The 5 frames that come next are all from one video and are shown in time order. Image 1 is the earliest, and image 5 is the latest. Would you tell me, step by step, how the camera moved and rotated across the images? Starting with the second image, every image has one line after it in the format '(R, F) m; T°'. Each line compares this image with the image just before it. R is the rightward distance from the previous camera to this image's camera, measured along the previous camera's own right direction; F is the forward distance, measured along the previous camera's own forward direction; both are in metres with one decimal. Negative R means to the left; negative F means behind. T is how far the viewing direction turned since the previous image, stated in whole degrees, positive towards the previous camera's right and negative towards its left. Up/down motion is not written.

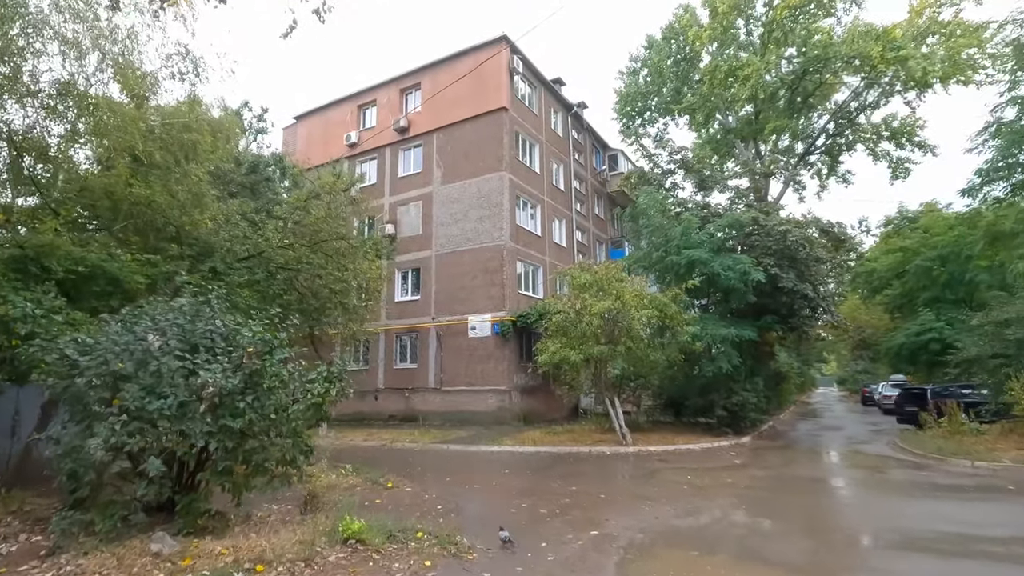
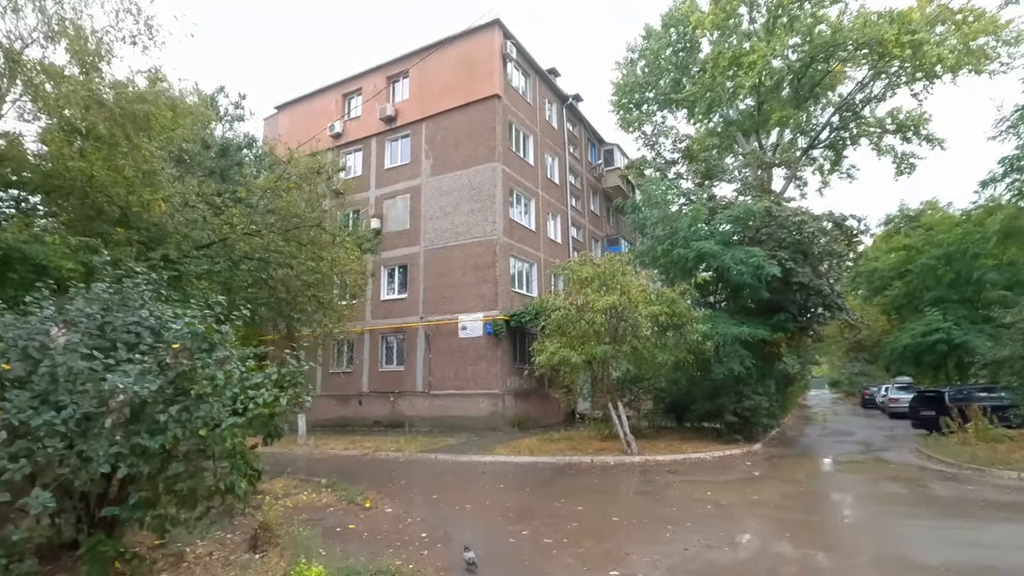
(-0.1, +1.3) m; +1°
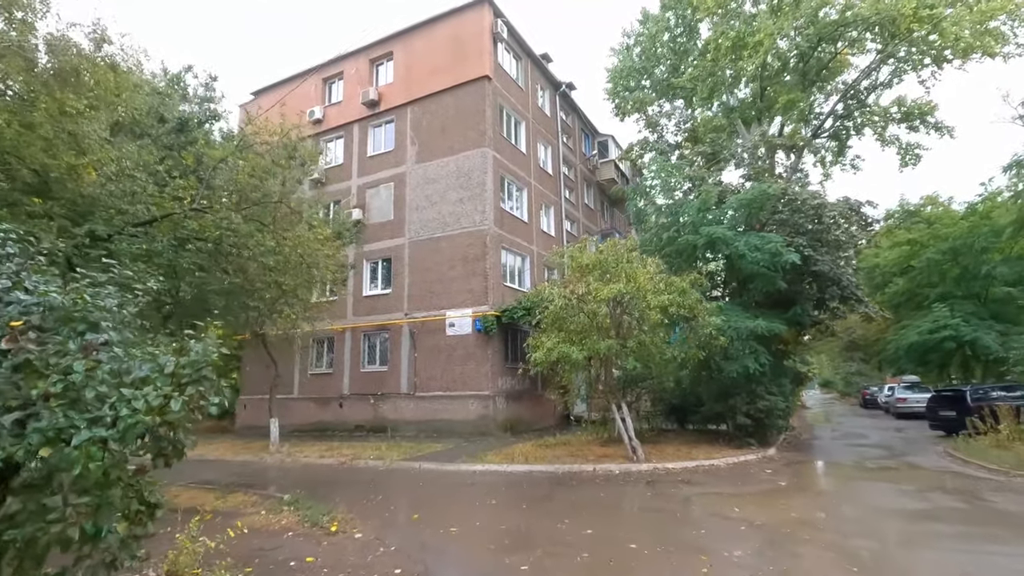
(-0.1, +1.4) m; +1°
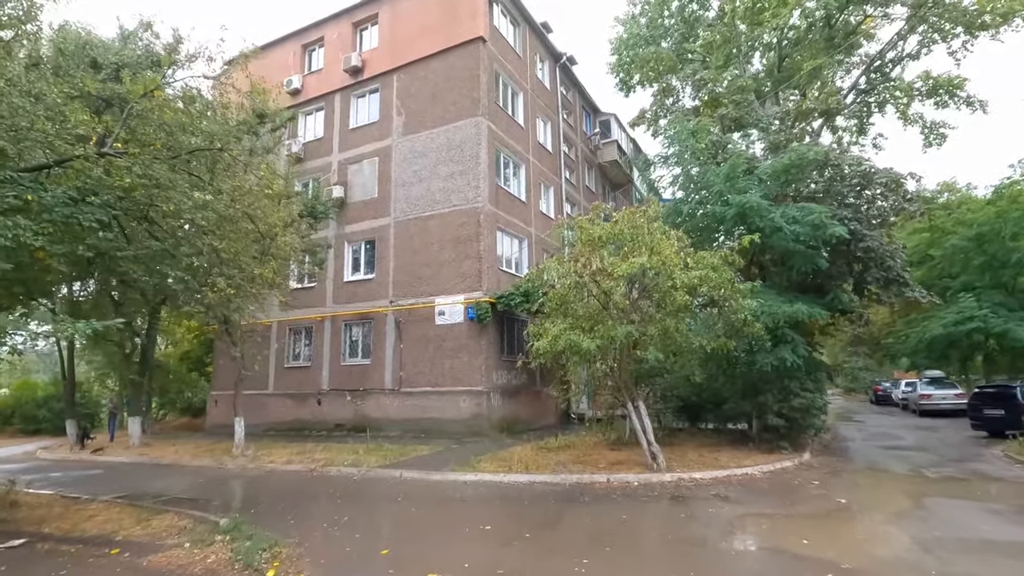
(-0.1, +2.0) m; +1°
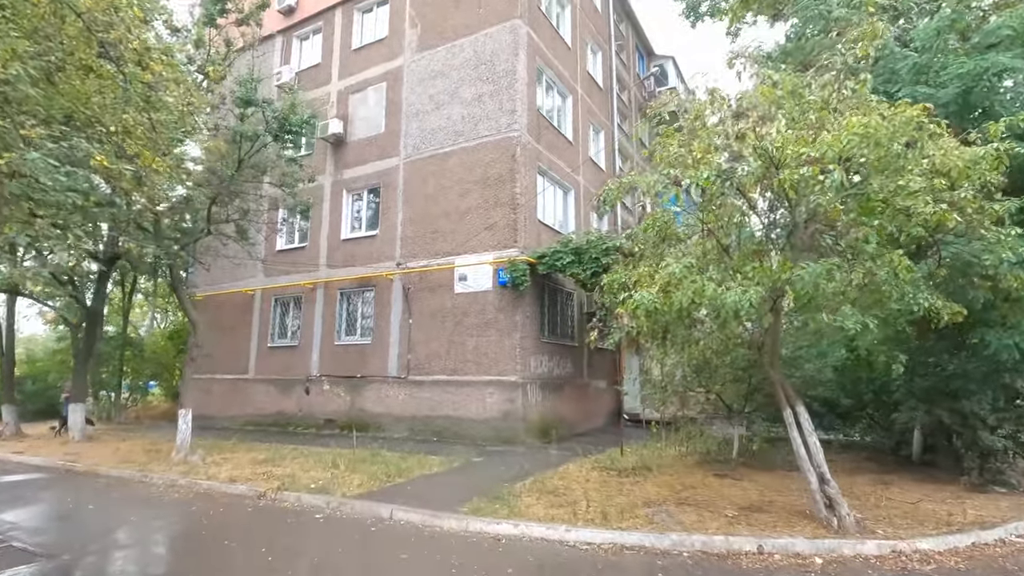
(-0.5, +4.4) m; -2°
